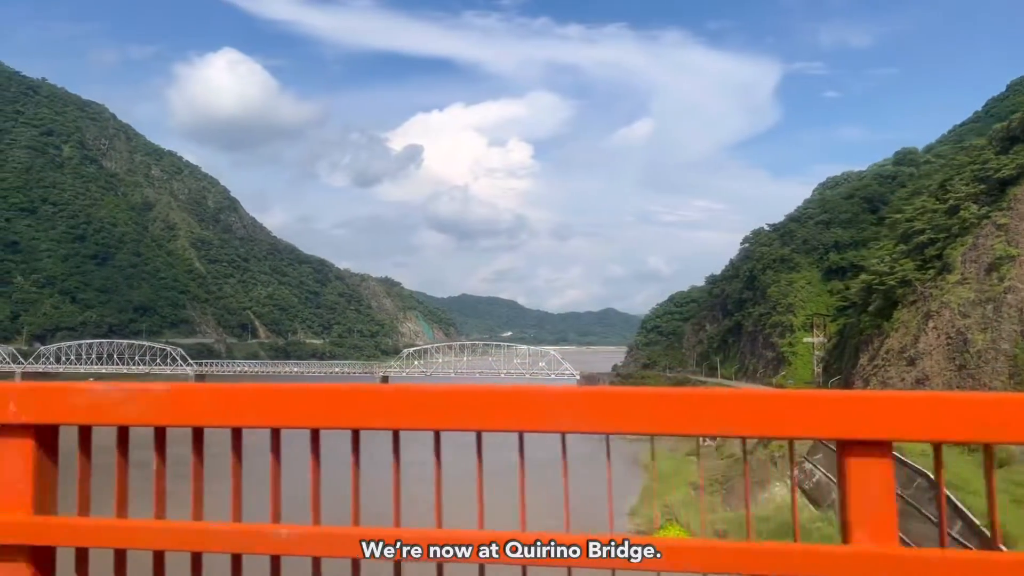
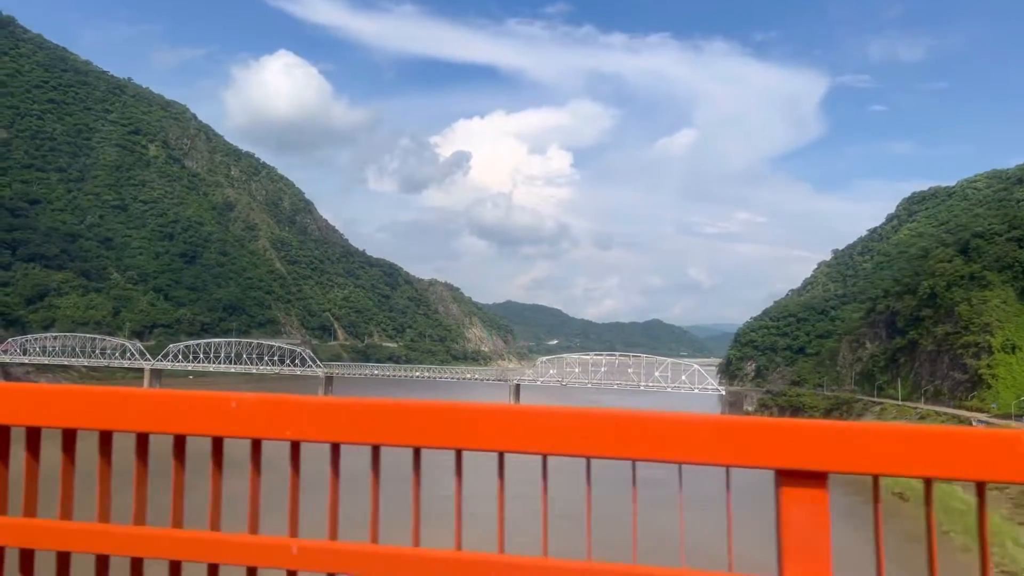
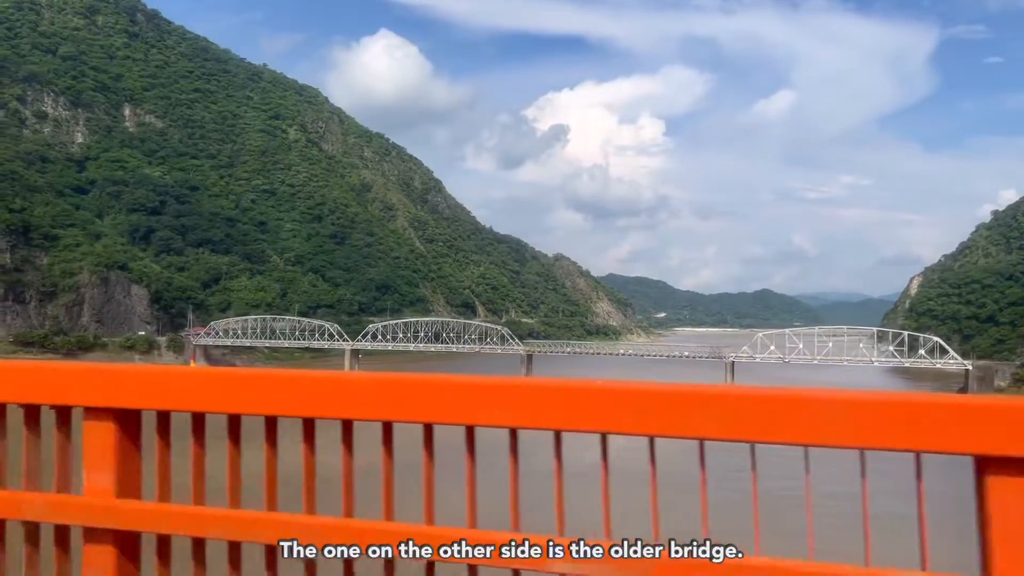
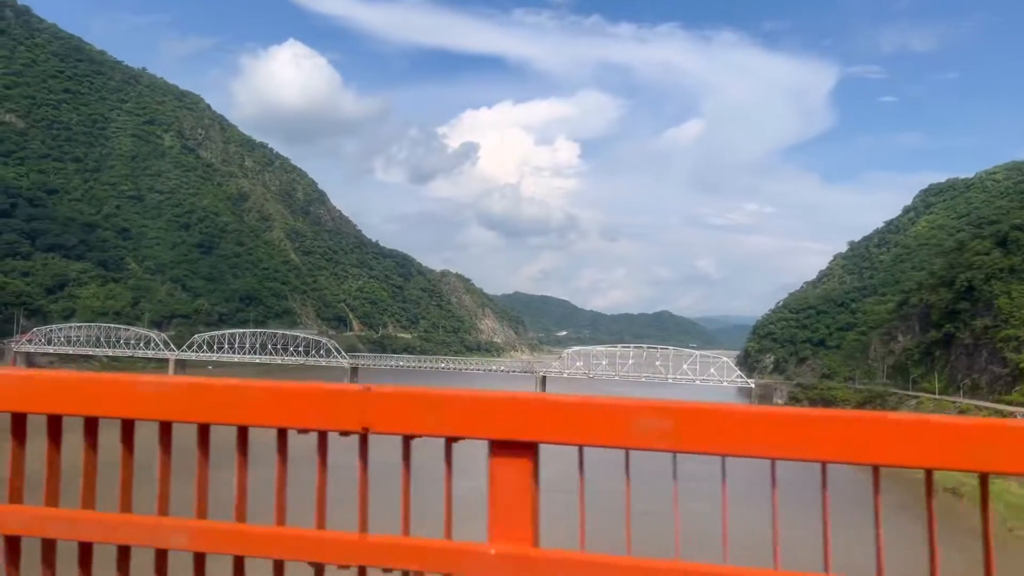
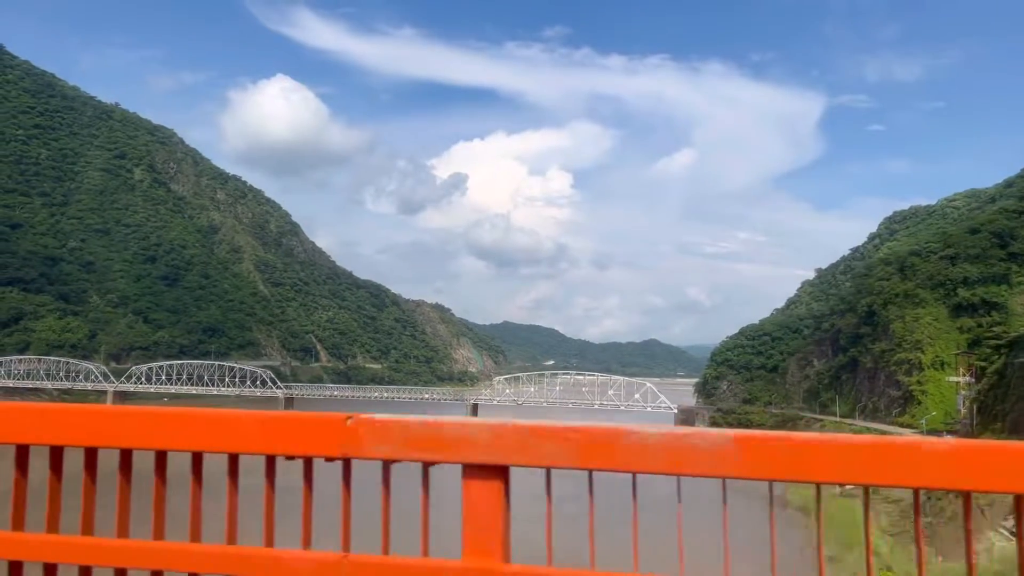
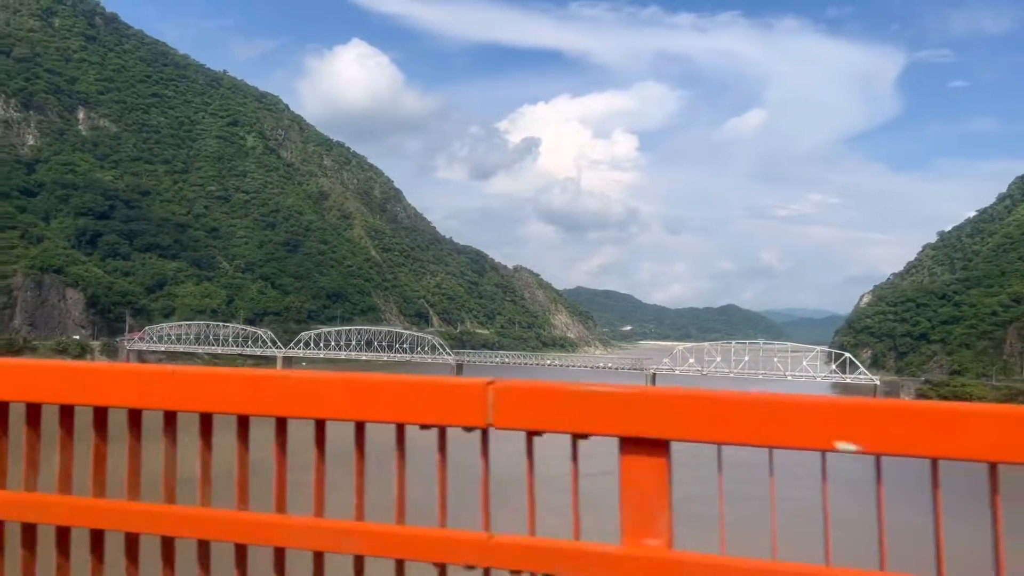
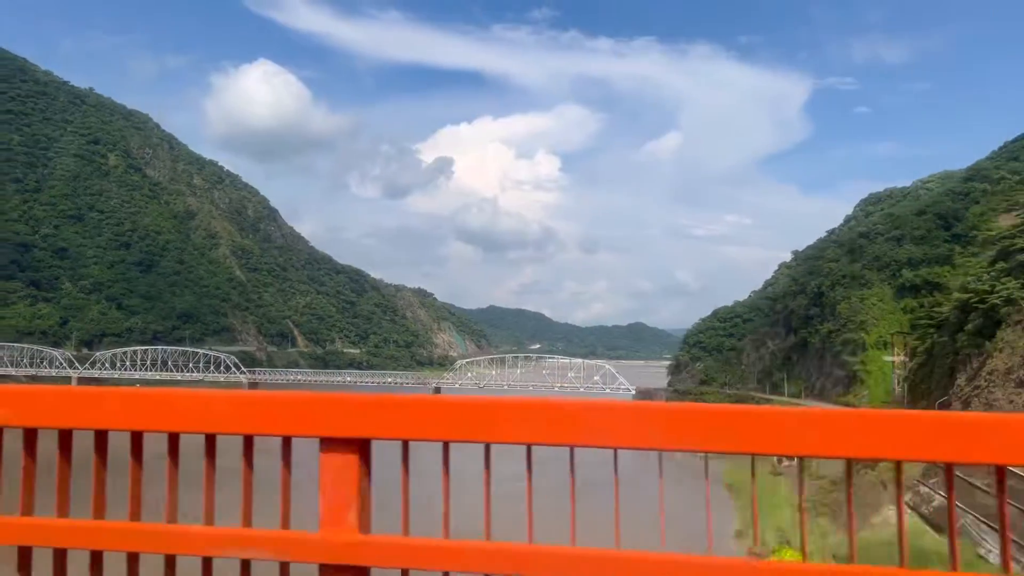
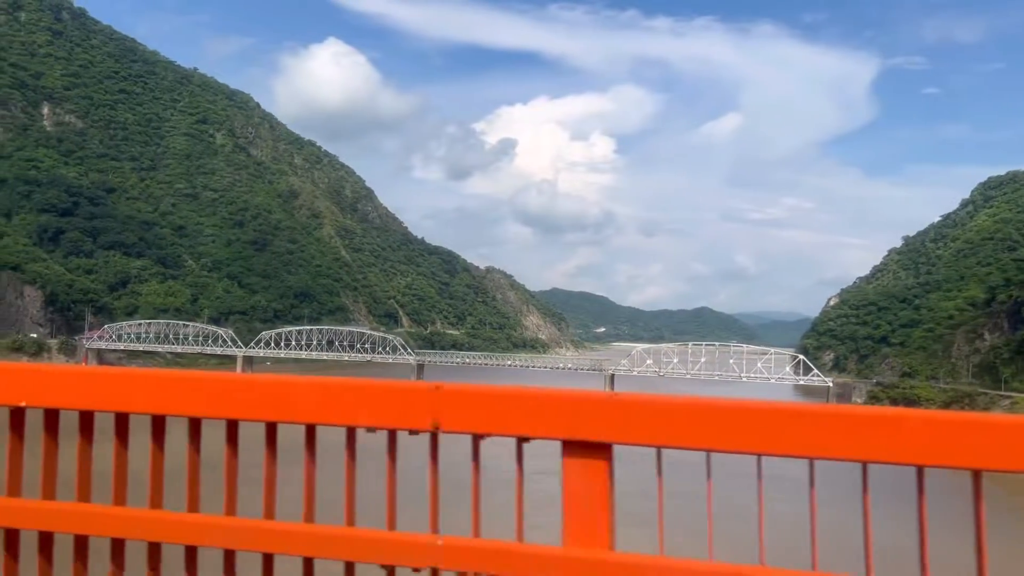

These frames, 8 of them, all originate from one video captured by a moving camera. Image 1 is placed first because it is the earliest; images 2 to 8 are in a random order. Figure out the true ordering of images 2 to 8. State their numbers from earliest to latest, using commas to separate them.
7, 5, 2, 4, 8, 6, 3
